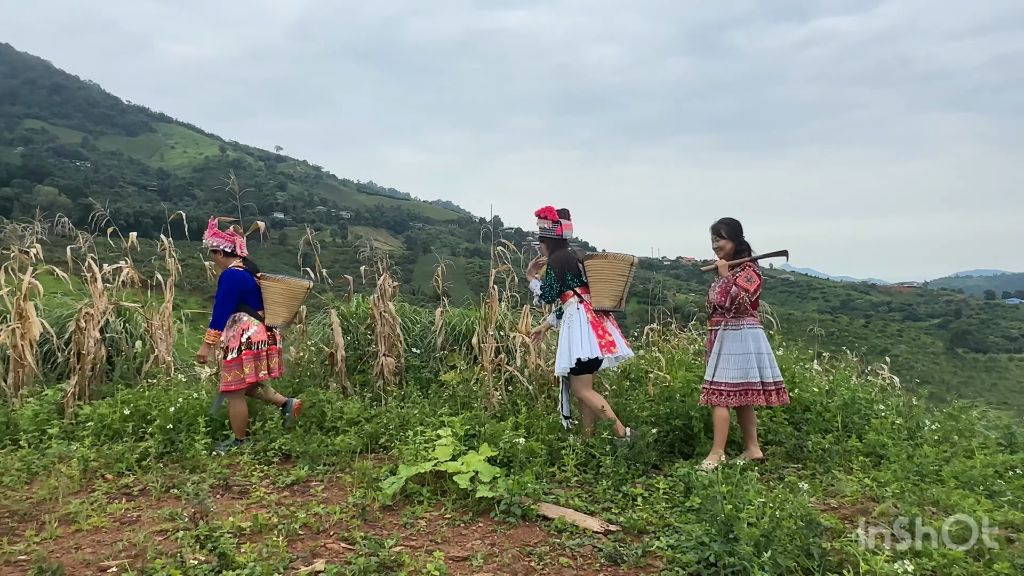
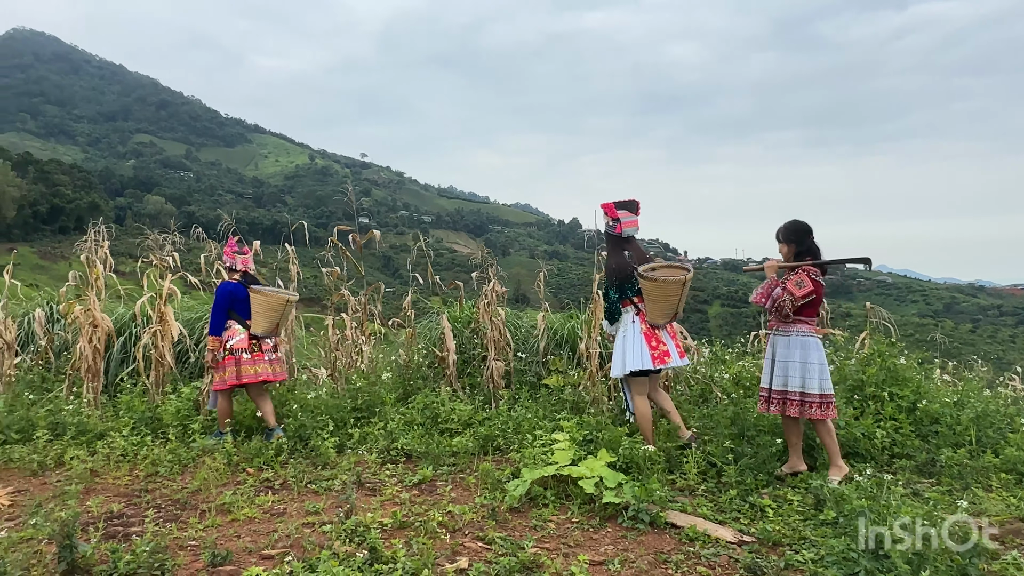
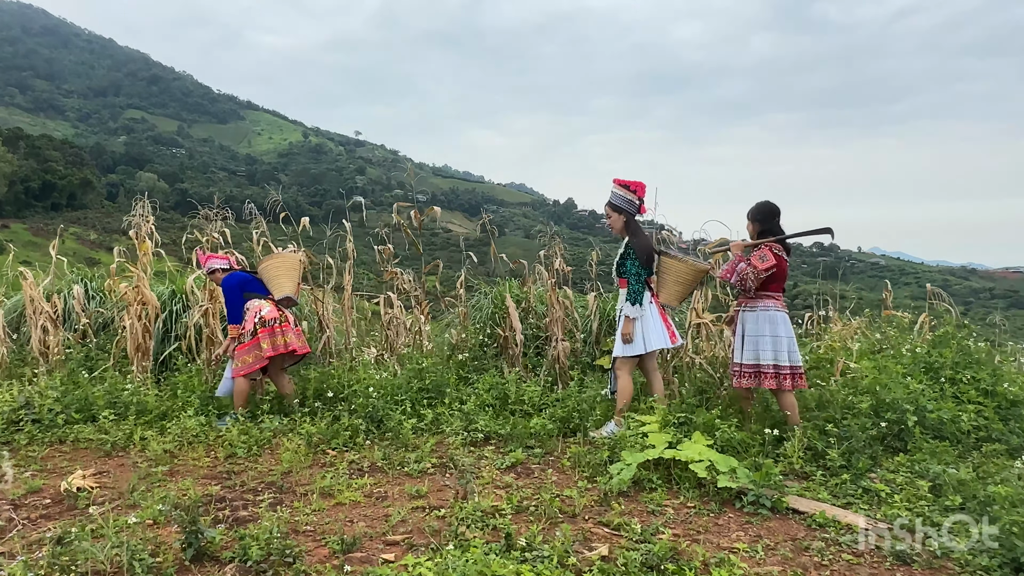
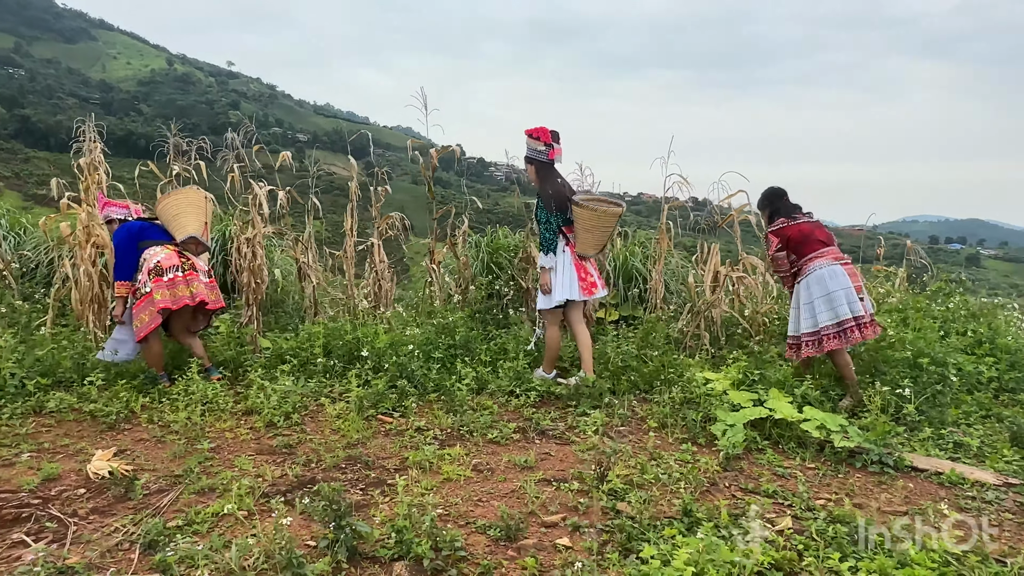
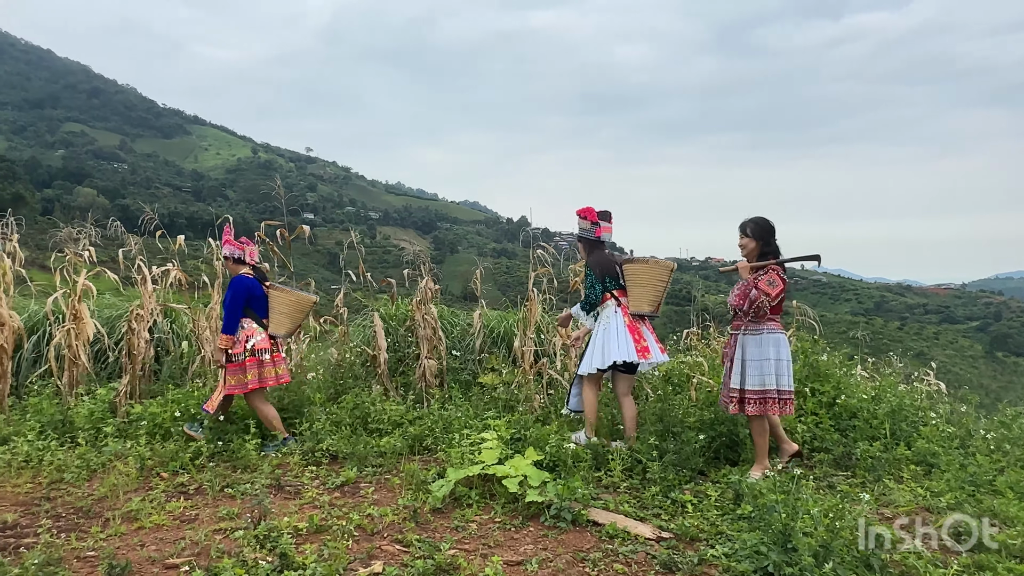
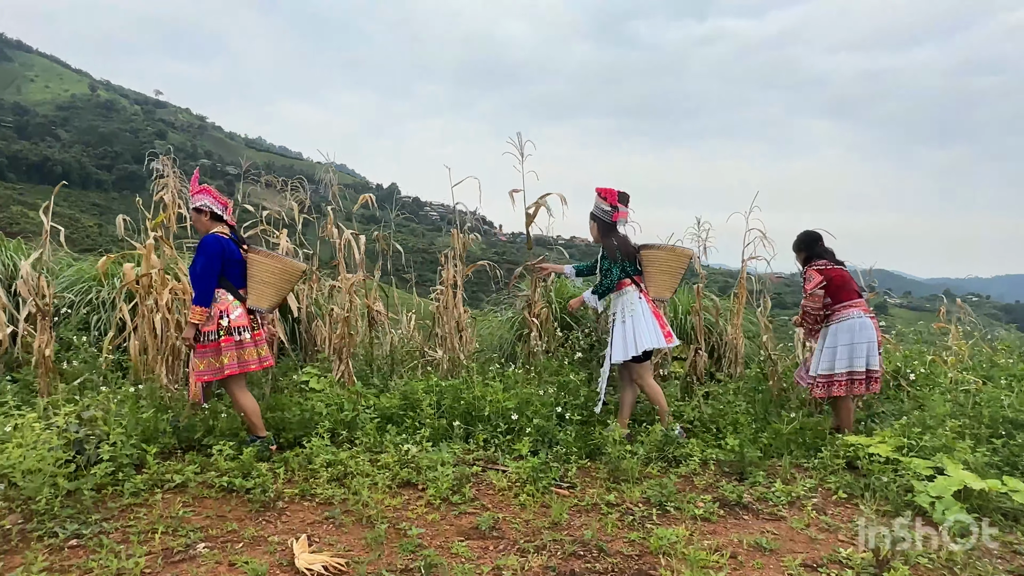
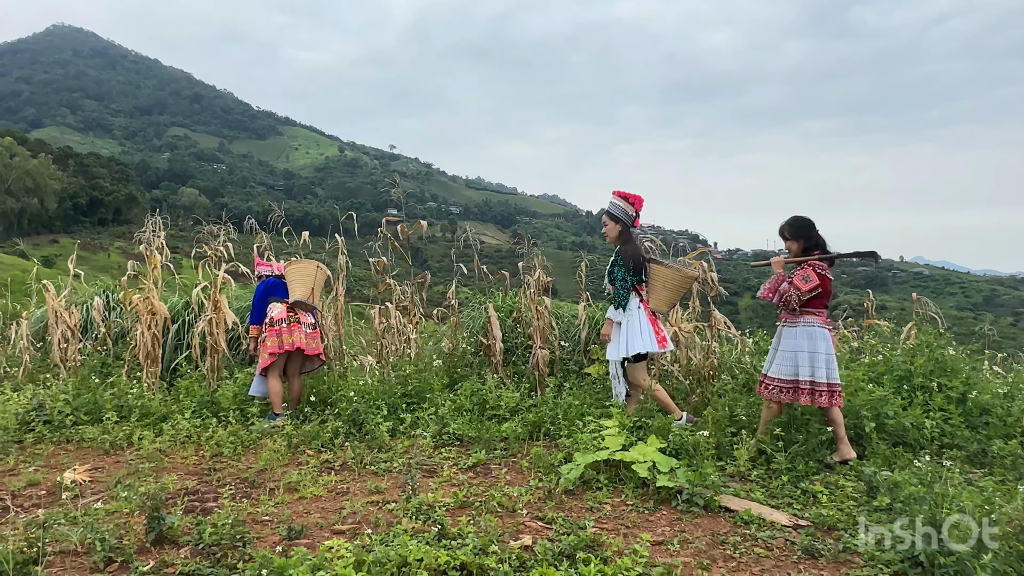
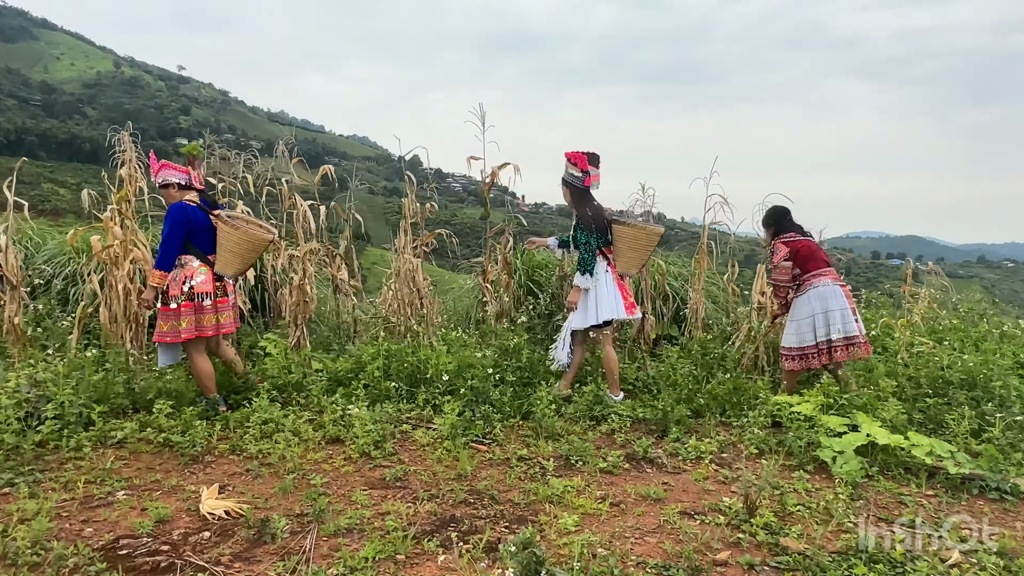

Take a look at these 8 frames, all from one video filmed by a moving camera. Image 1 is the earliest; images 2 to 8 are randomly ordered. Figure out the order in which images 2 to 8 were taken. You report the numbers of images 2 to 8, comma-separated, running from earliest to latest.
5, 2, 7, 3, 4, 8, 6
